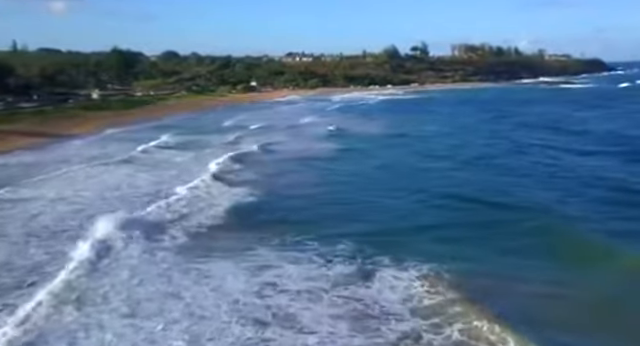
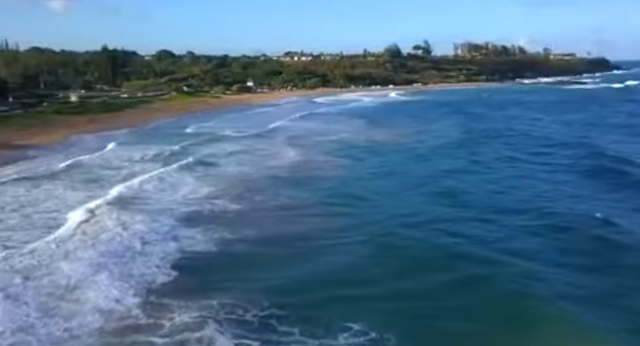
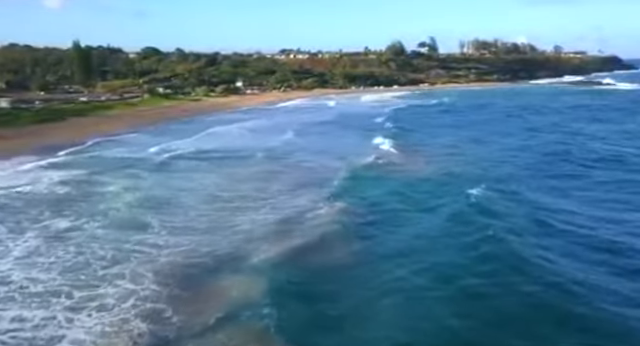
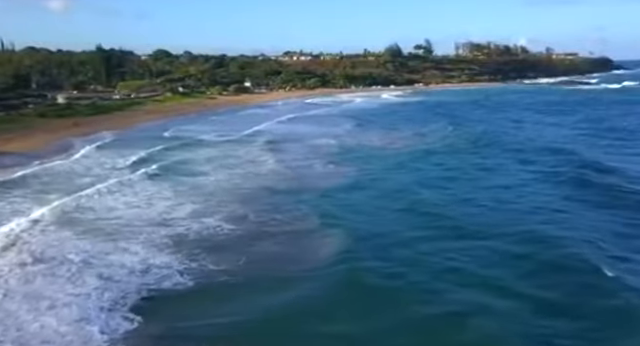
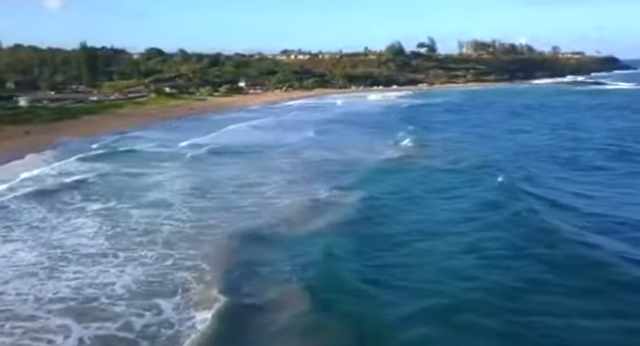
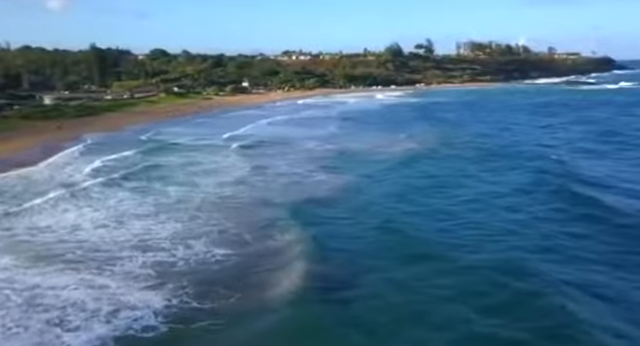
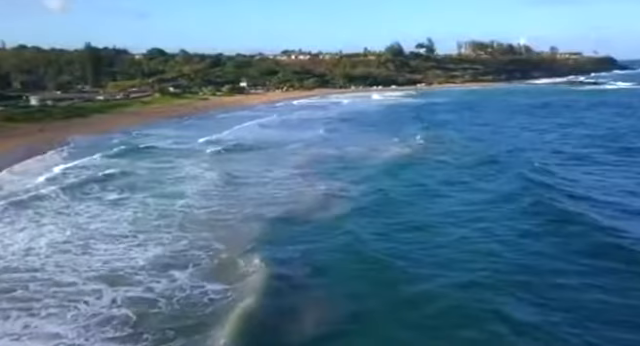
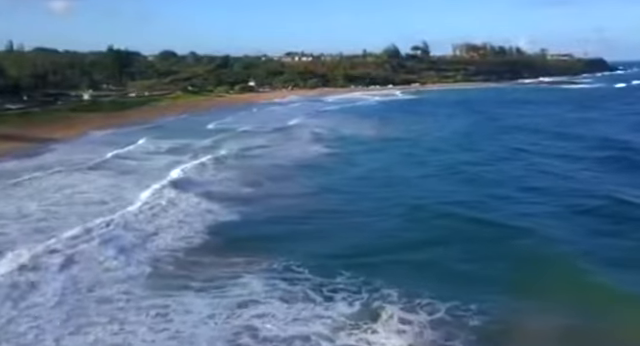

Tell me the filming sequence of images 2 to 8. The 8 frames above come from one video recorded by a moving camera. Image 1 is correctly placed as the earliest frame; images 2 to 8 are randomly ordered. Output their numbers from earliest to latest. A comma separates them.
8, 2, 4, 6, 7, 5, 3
